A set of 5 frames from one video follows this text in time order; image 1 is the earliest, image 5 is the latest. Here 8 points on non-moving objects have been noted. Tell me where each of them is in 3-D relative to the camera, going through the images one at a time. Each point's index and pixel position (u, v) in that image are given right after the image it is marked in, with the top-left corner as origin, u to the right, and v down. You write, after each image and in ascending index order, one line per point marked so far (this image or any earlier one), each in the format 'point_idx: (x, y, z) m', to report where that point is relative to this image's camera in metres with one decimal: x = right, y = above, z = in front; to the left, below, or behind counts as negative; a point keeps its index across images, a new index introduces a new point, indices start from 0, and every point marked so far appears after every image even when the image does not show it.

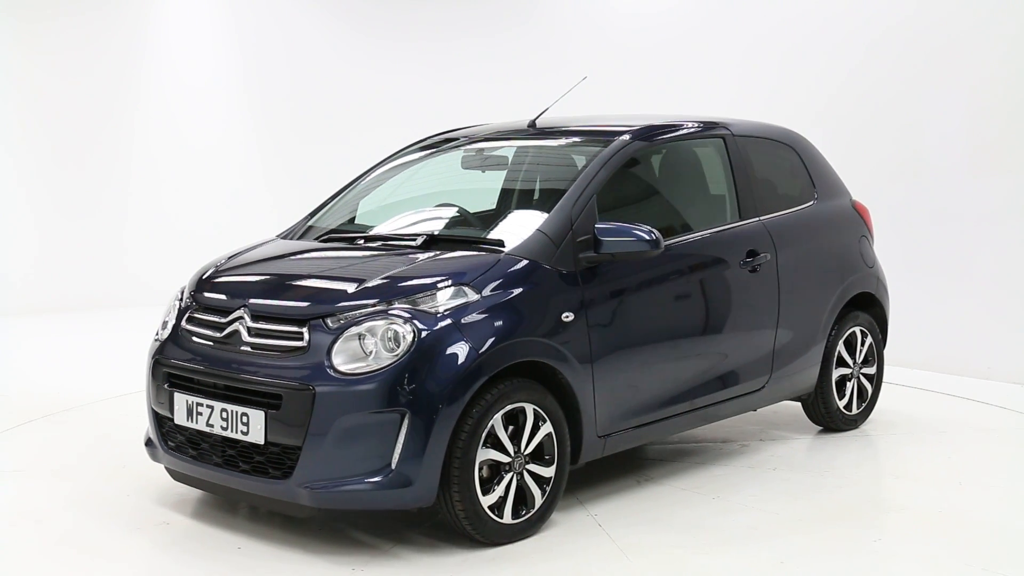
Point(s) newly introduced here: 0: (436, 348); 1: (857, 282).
0: (-0.2, -0.2, +2.9) m
1: (+1.5, 0.0, +4.6) m
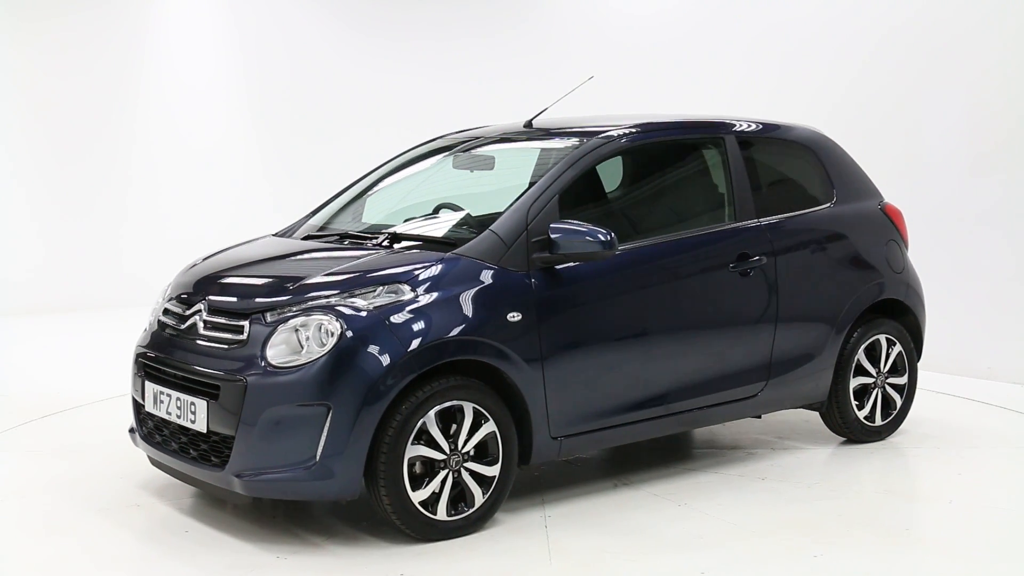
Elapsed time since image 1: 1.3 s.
0: (-0.4, -0.2, +3.0) m
1: (+1.6, 0.0, +4.4) m
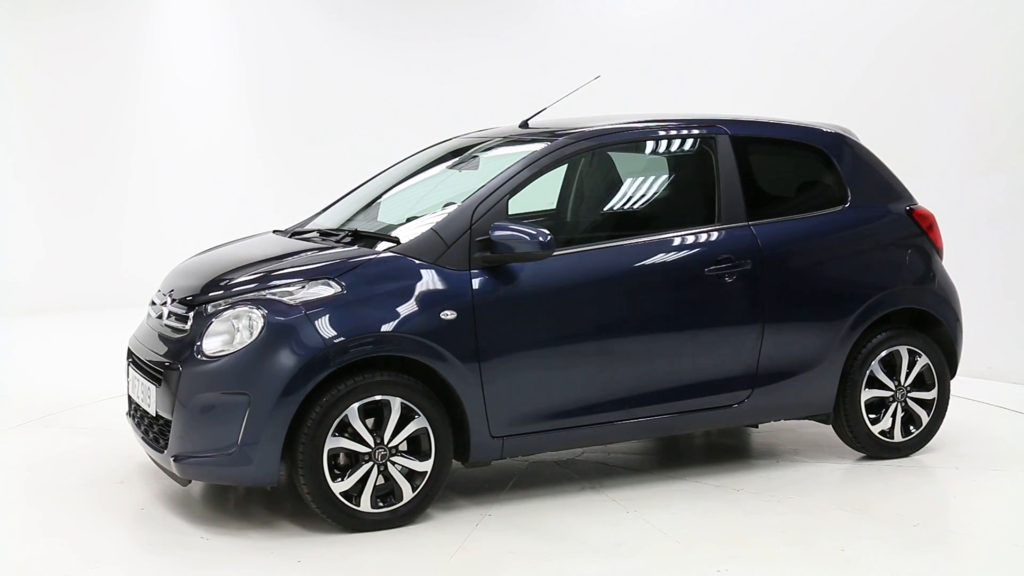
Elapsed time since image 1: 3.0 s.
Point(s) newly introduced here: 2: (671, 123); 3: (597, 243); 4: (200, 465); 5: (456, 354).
0: (-0.7, -0.2, +3.1) m
1: (+1.5, 0.0, +4.1) m
2: (+0.6, +0.6, +3.9) m
3: (+0.3, +0.2, +3.6) m
4: (-1.0, -0.5, +3.2) m
5: (-0.2, -0.2, +3.3) m
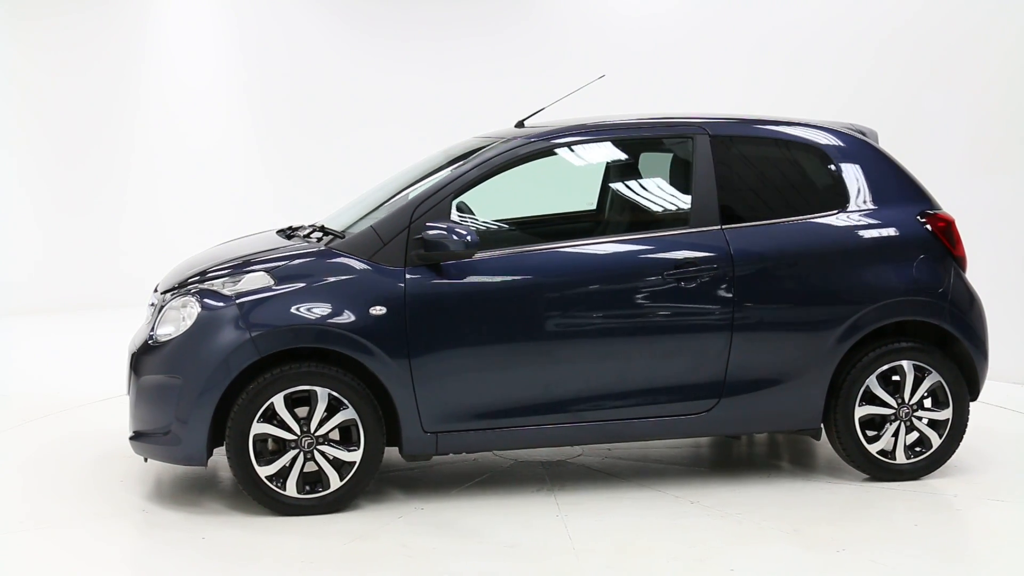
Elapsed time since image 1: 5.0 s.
0: (-1.0, -0.1, +3.3) m
1: (+1.4, -0.1, +3.8) m
2: (+0.5, +0.6, +3.8) m
3: (+0.1, +0.2, +3.6) m
4: (-1.2, -0.5, +3.4) m
5: (-0.4, -0.2, +3.4) m
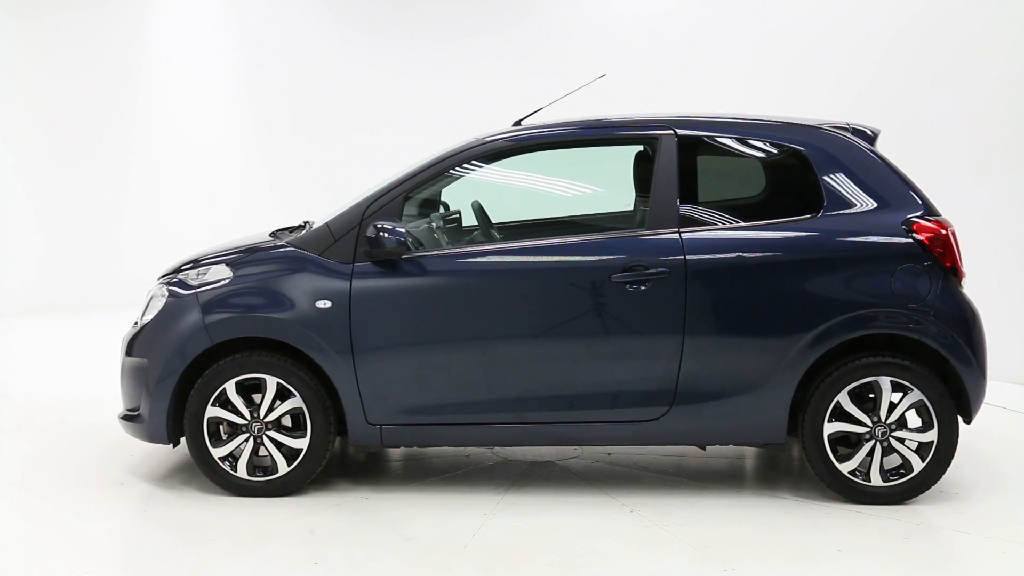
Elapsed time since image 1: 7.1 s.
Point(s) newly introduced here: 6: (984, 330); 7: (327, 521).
0: (-1.2, -0.1, +3.6) m
1: (+1.3, -0.1, +3.6) m
2: (+0.4, +0.6, +3.8) m
3: (-0.1, +0.1, +3.6) m
4: (-1.4, -0.5, +3.7) m
5: (-0.6, -0.2, +3.5) m
6: (+1.6, -0.1, +3.6) m
7: (-0.6, -0.8, +3.3) m
